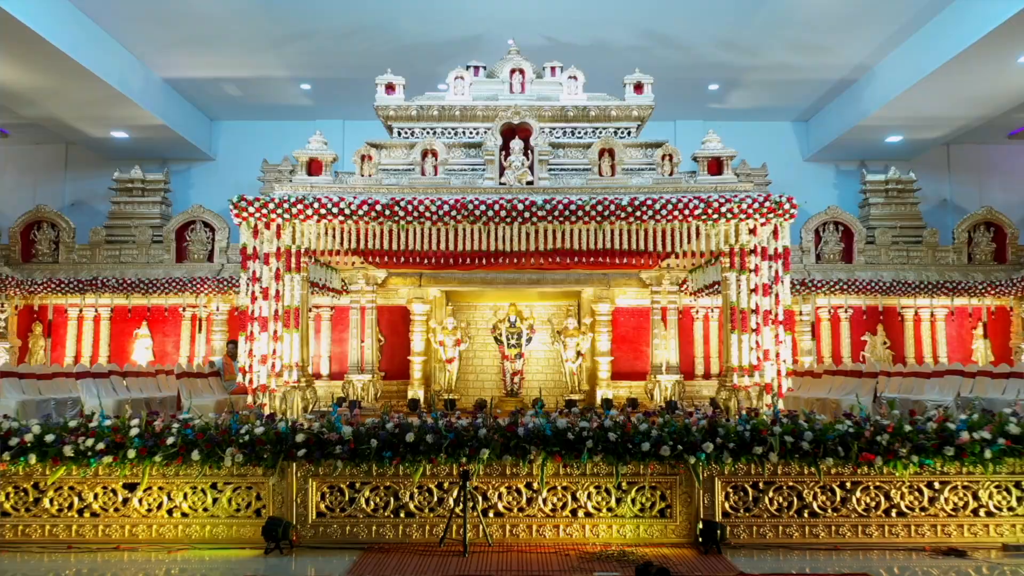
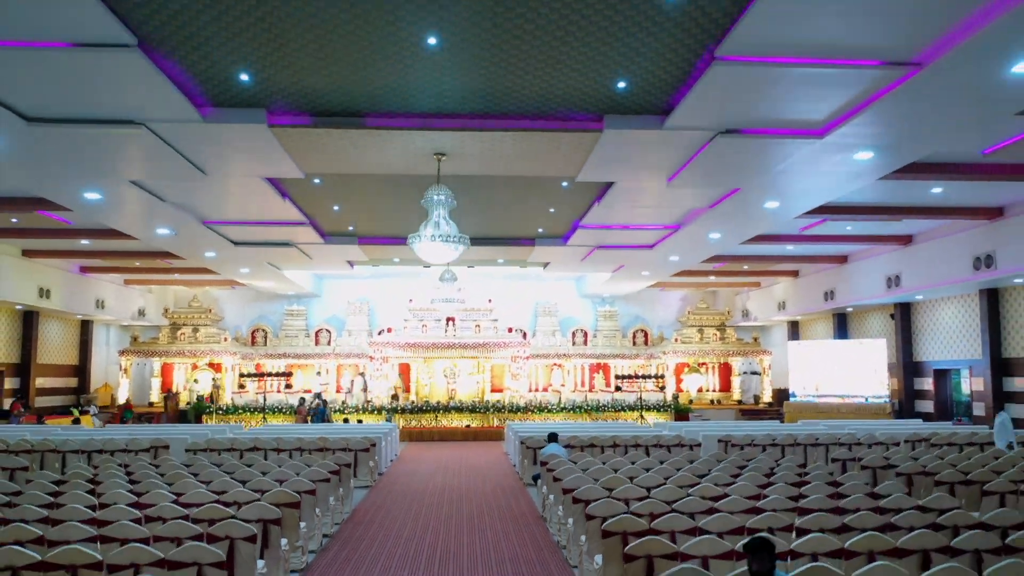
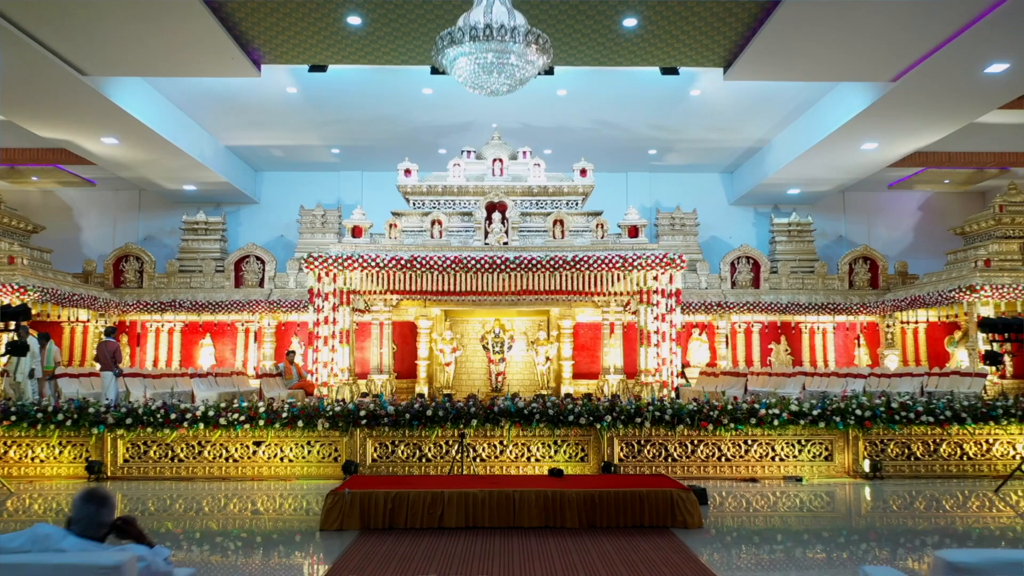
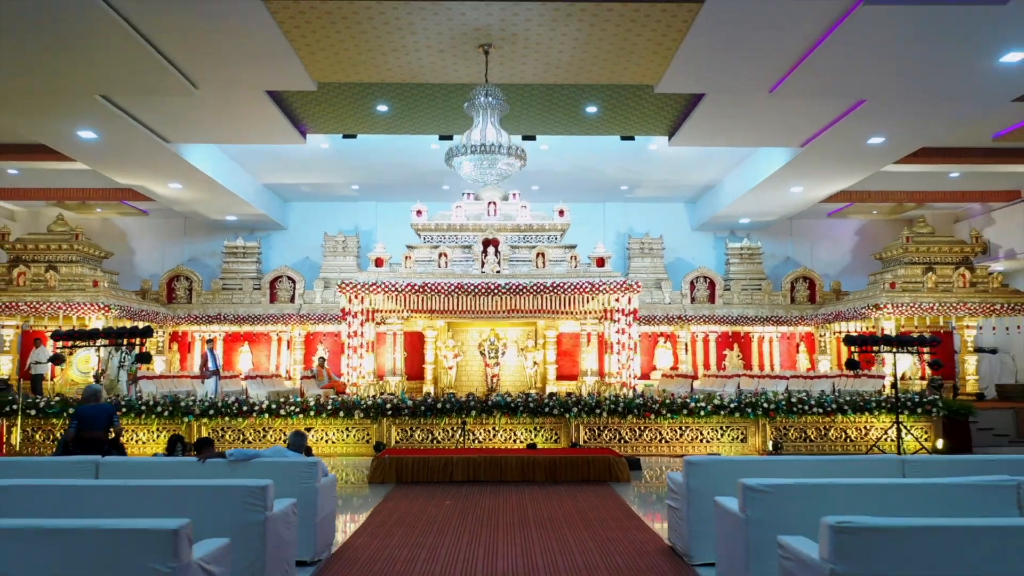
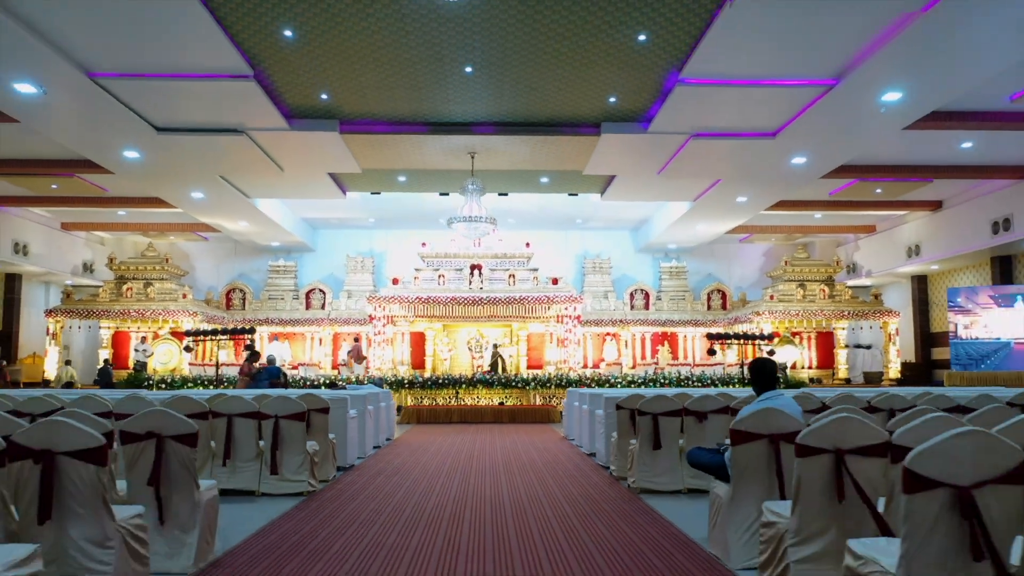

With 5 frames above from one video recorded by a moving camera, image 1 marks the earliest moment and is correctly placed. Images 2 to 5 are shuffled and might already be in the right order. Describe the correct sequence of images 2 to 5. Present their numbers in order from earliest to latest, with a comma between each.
3, 4, 5, 2
